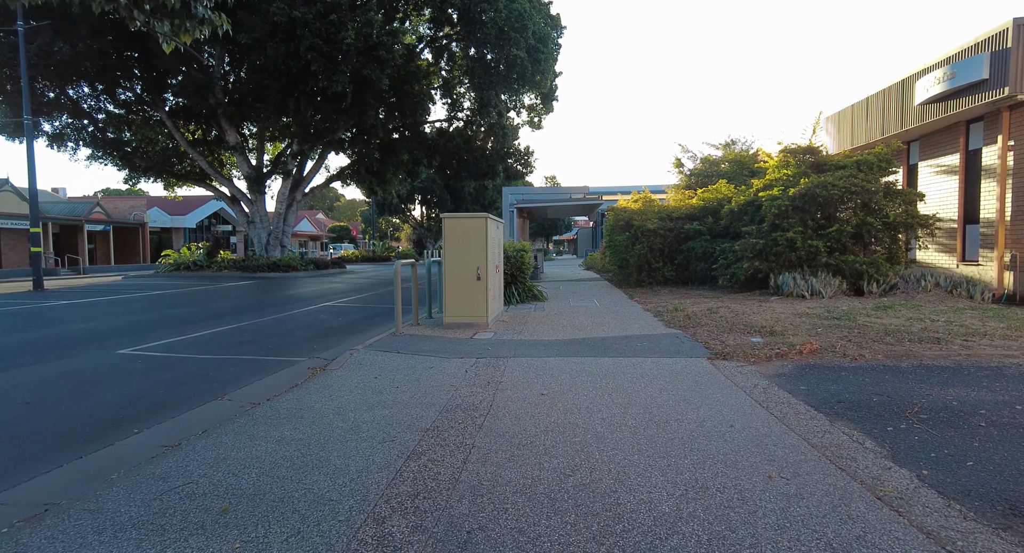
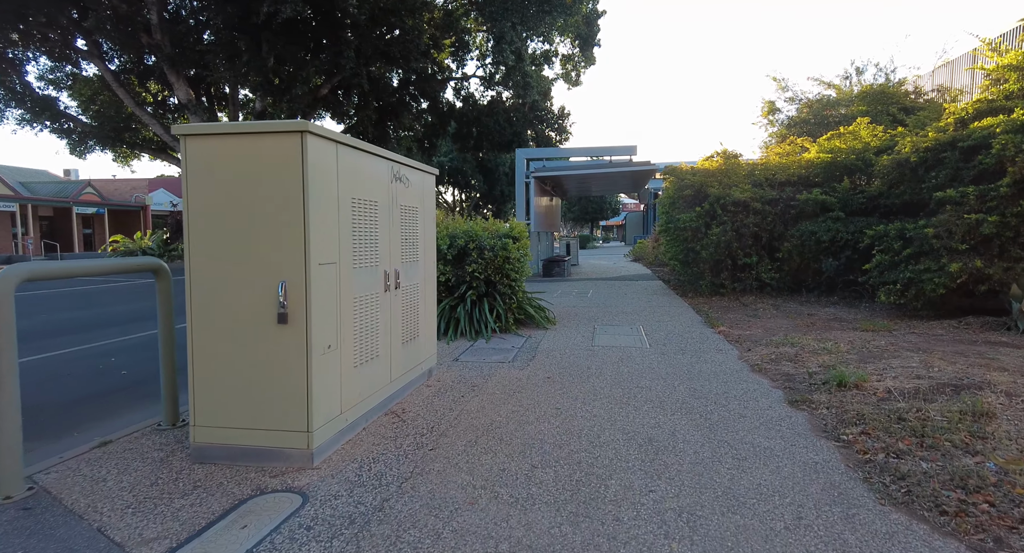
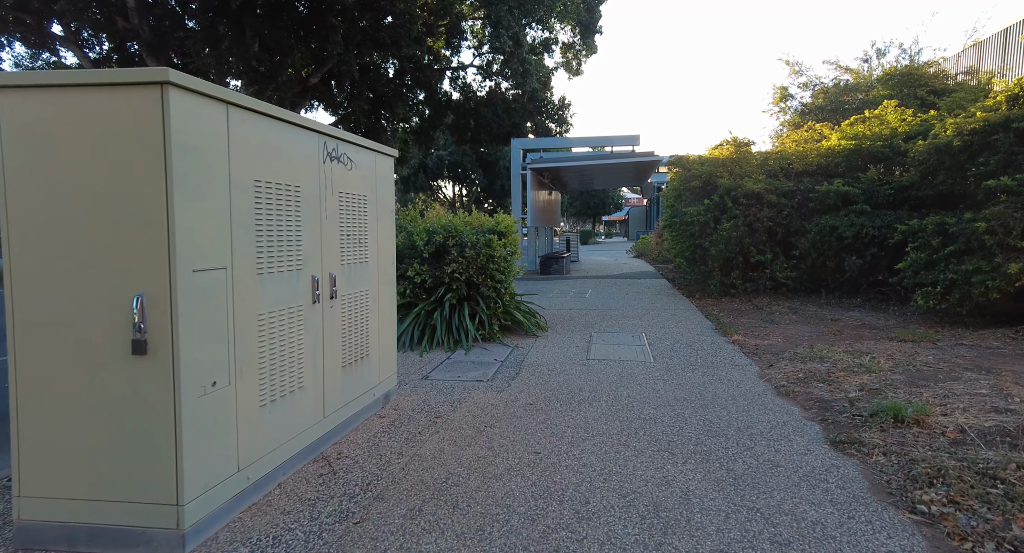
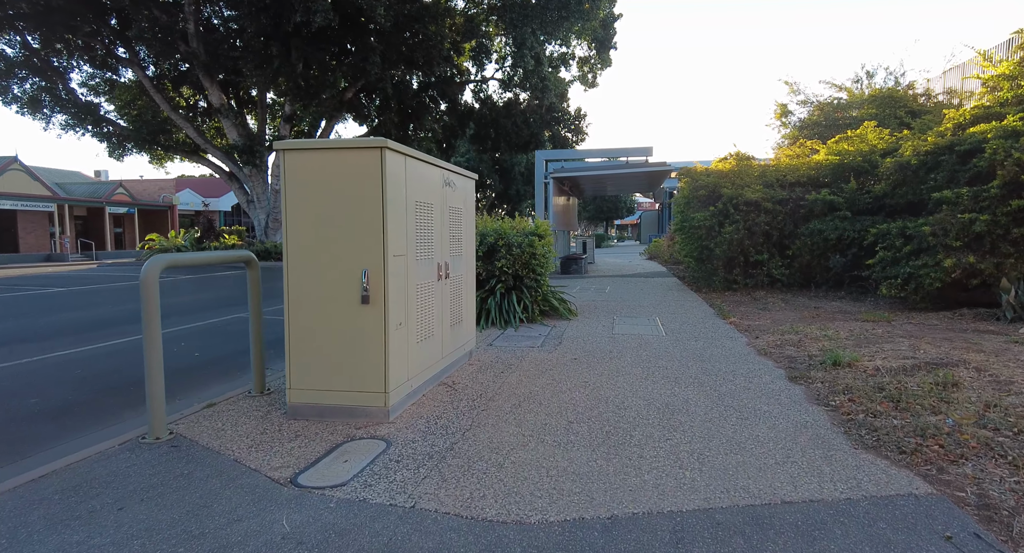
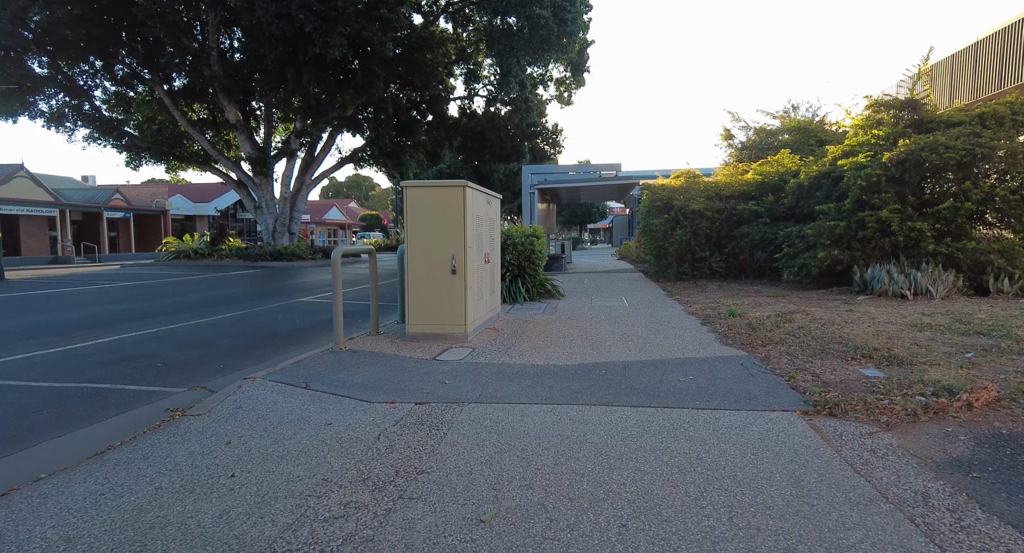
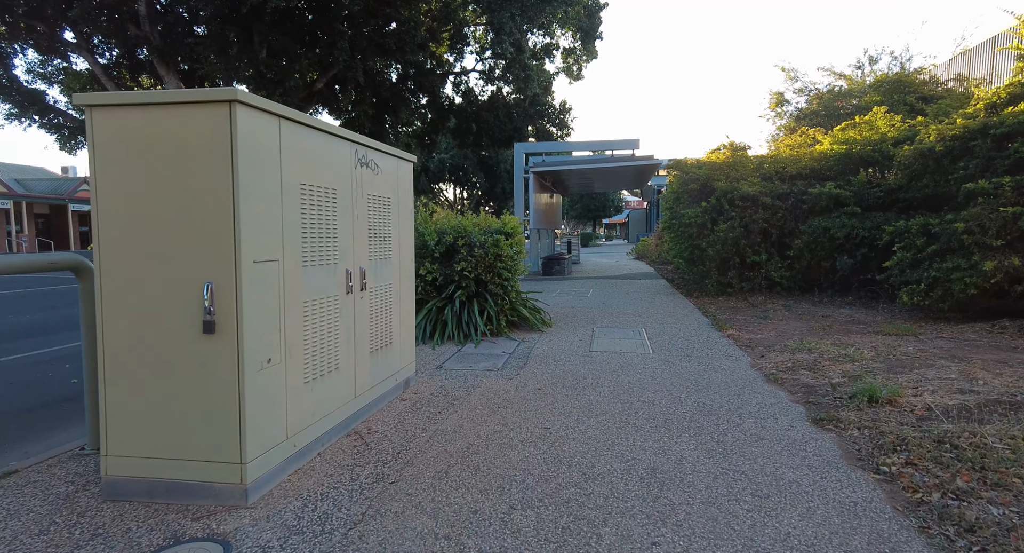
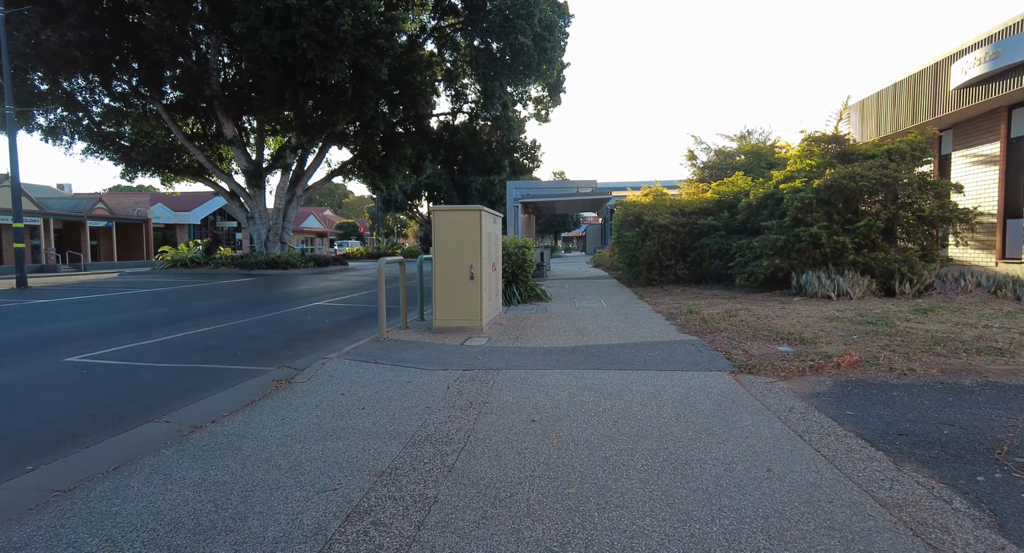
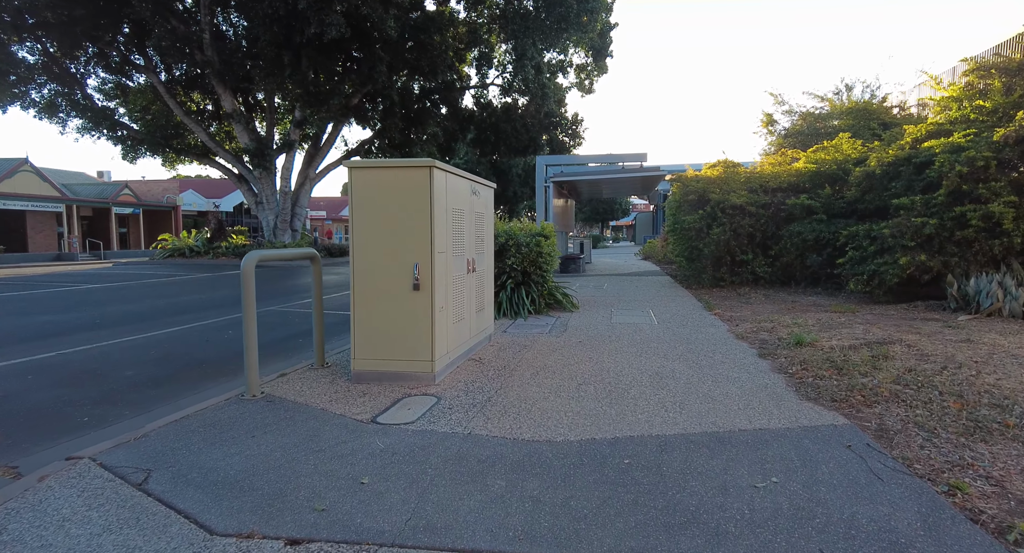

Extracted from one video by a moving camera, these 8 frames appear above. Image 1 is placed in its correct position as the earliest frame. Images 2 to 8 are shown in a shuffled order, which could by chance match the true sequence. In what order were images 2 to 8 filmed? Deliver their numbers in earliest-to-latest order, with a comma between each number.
7, 5, 8, 4, 2, 6, 3
